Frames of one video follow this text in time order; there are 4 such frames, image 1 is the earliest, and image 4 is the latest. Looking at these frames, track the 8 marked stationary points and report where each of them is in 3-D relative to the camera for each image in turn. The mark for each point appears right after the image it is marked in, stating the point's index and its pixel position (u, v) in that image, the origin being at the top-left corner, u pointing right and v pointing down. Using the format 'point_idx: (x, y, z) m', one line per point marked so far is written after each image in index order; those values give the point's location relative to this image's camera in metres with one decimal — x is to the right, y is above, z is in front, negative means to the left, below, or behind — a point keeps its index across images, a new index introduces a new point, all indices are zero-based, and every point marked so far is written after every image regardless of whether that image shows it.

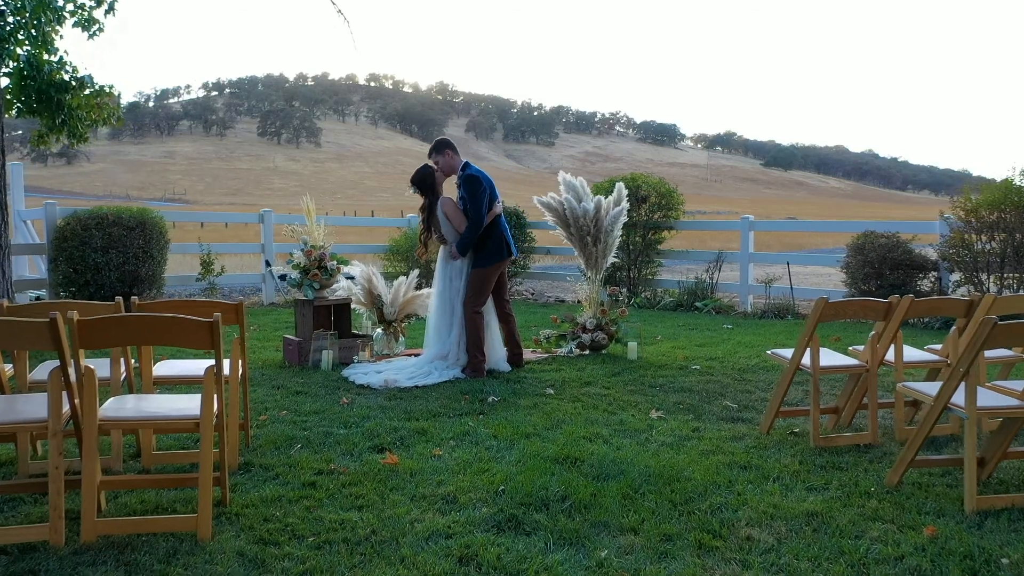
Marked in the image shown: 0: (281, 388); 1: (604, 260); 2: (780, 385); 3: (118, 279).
0: (-0.9, -0.4, +4.9) m
1: (+0.5, +0.1, +6.2) m
2: (+0.8, -0.3, +3.8) m
3: (-2.8, +0.1, +8.8) m
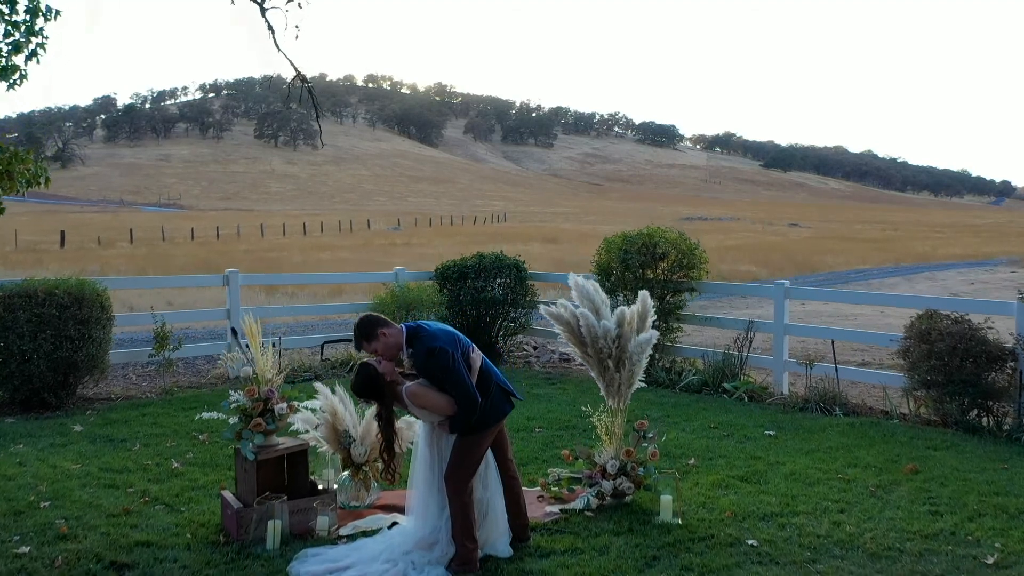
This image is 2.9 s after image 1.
0: (-0.9, -0.9, +3.6) m
1: (+0.5, -0.4, +4.9) m
2: (+0.8, -0.8, +2.5) m
3: (-2.8, -0.5, +7.5) m
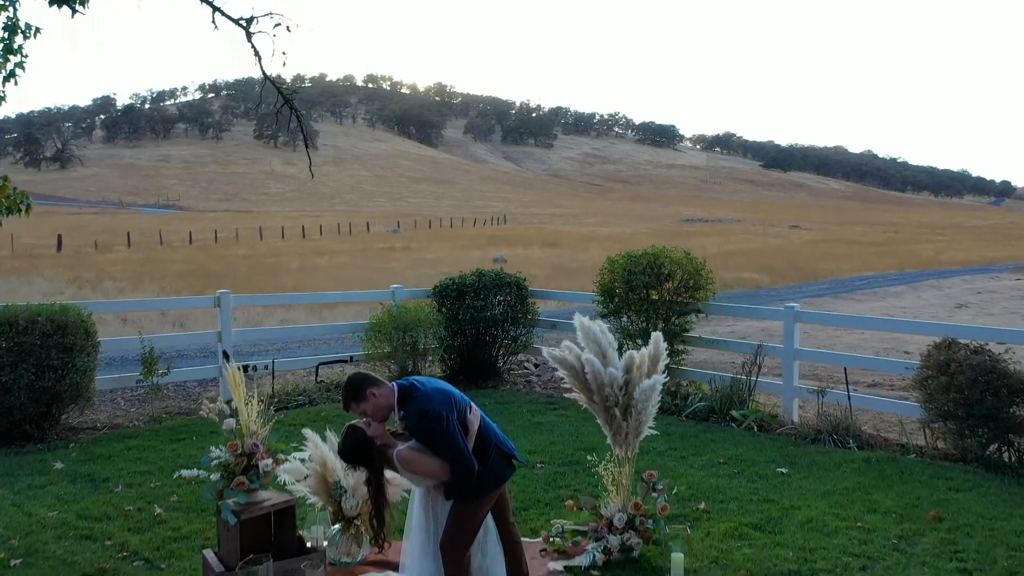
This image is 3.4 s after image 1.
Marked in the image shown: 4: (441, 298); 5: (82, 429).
0: (-0.9, -1.1, +3.3) m
1: (+0.5, -0.6, +4.7) m
2: (+0.8, -1.0, +2.2) m
3: (-2.8, -0.7, +7.2) m
4: (-0.6, -0.1, +10.6) m
5: (-2.7, -0.9, +7.8) m
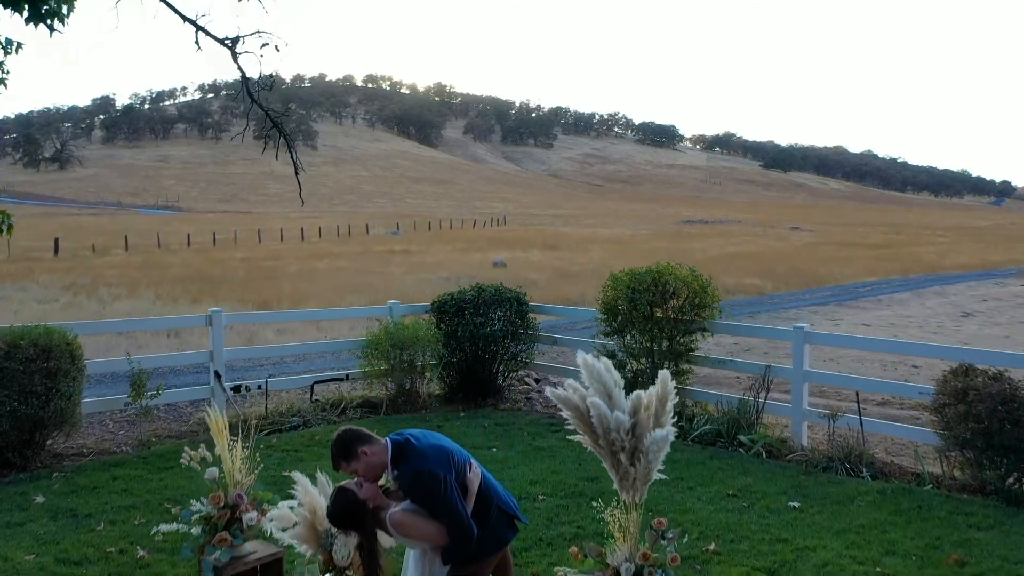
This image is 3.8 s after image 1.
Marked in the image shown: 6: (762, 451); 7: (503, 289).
0: (-0.9, -1.2, +3.1) m
1: (+0.5, -0.7, +4.4) m
2: (+0.8, -1.1, +1.9) m
3: (-2.8, -0.8, +6.9) m
4: (-0.6, -0.2, +10.3) m
5: (-2.7, -1.0, +7.5) m
6: (+1.6, -1.0, +7.7) m
7: (-0.1, 0.0, +10.5) m
